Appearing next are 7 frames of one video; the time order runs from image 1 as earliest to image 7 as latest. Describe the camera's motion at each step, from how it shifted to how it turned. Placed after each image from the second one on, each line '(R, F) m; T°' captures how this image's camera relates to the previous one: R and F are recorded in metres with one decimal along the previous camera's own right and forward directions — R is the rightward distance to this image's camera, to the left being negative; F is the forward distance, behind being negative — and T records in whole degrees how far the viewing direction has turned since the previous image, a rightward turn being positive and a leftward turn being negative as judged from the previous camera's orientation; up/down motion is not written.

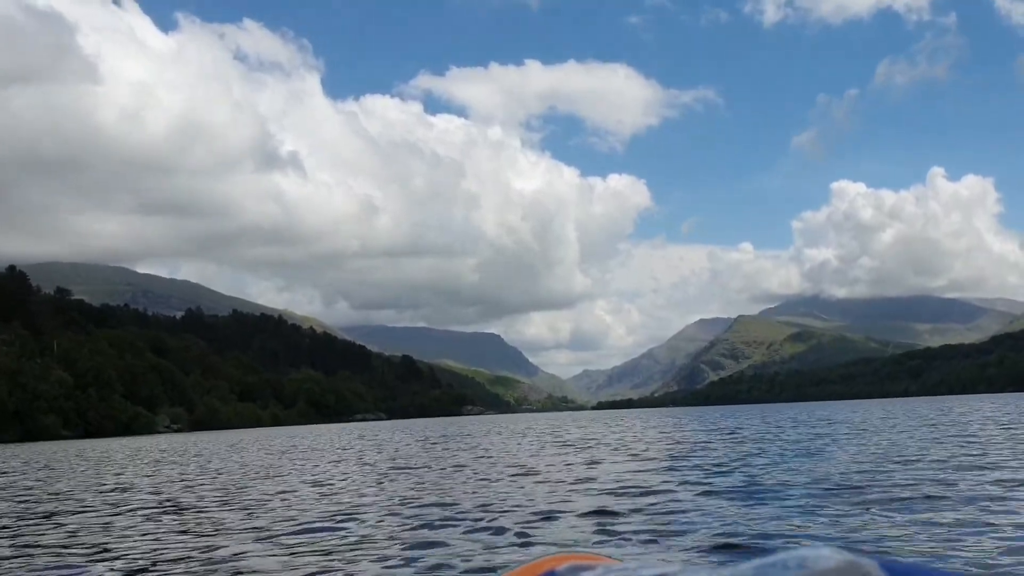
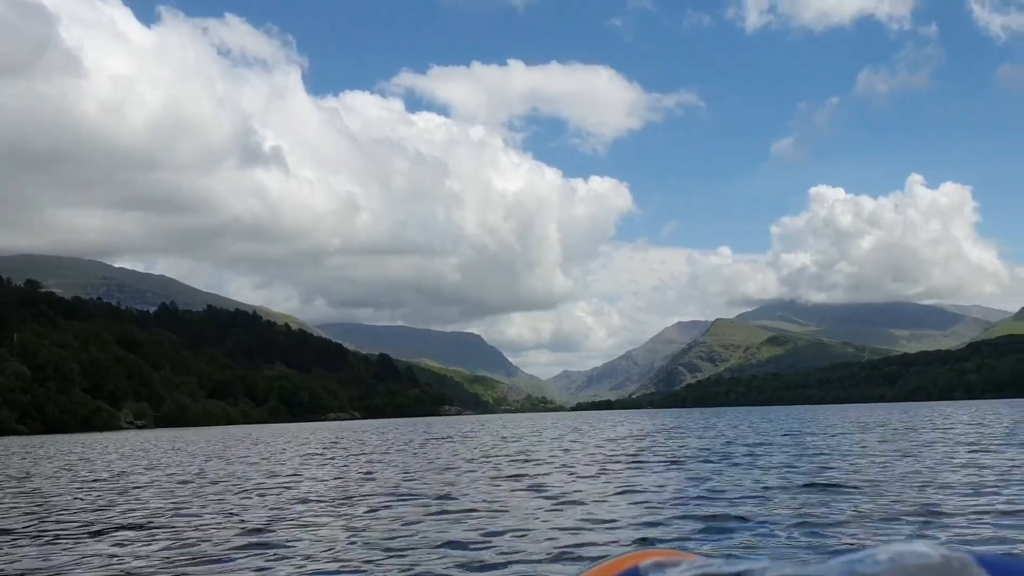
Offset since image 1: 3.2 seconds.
(-3.5, -0.2) m; +1°
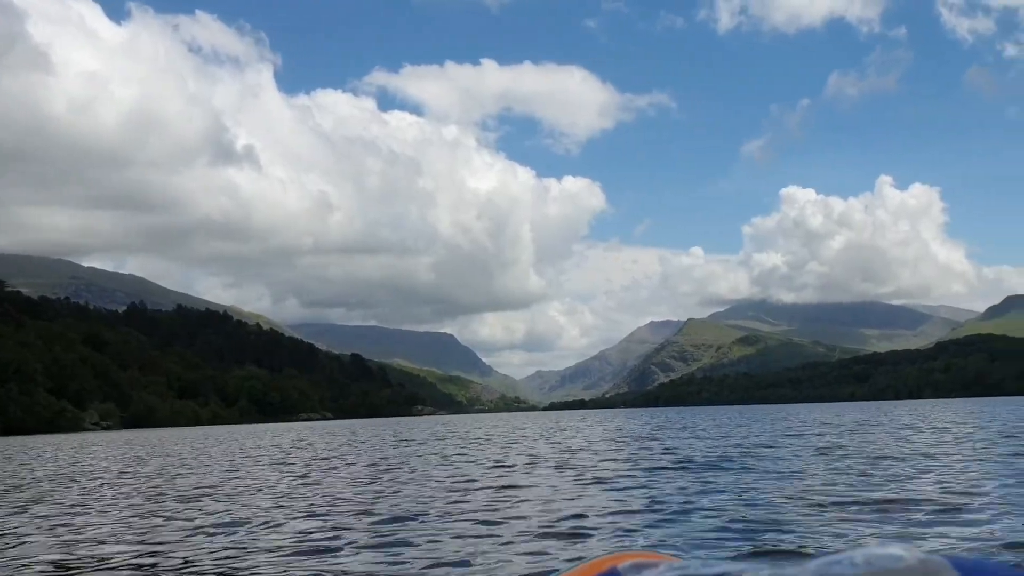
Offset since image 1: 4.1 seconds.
(+0.1, +1.6) m; +2°
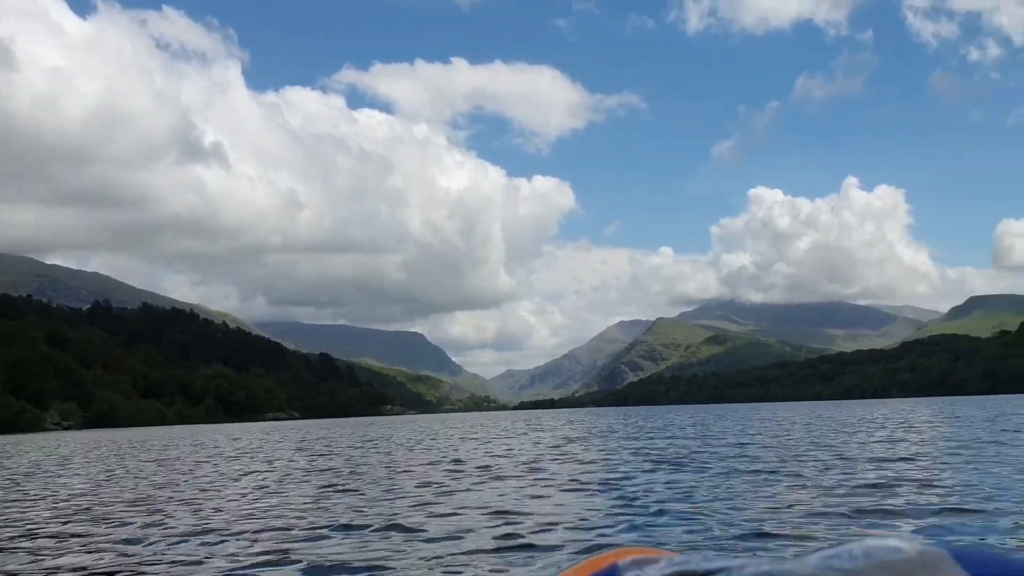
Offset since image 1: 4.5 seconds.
(-1.0, +0.3) m; +2°
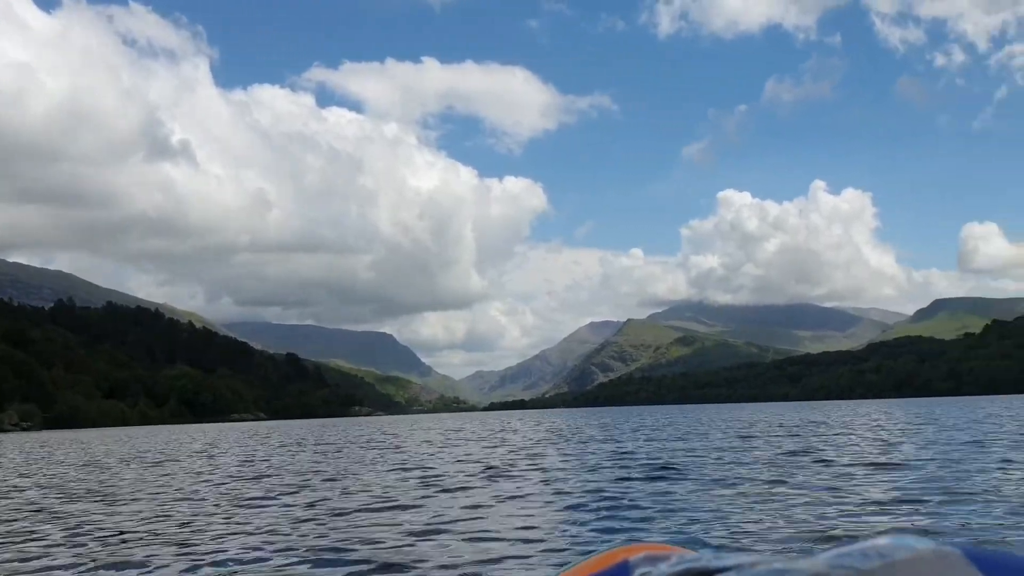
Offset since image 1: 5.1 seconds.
(-0.7, +0.7) m; +2°
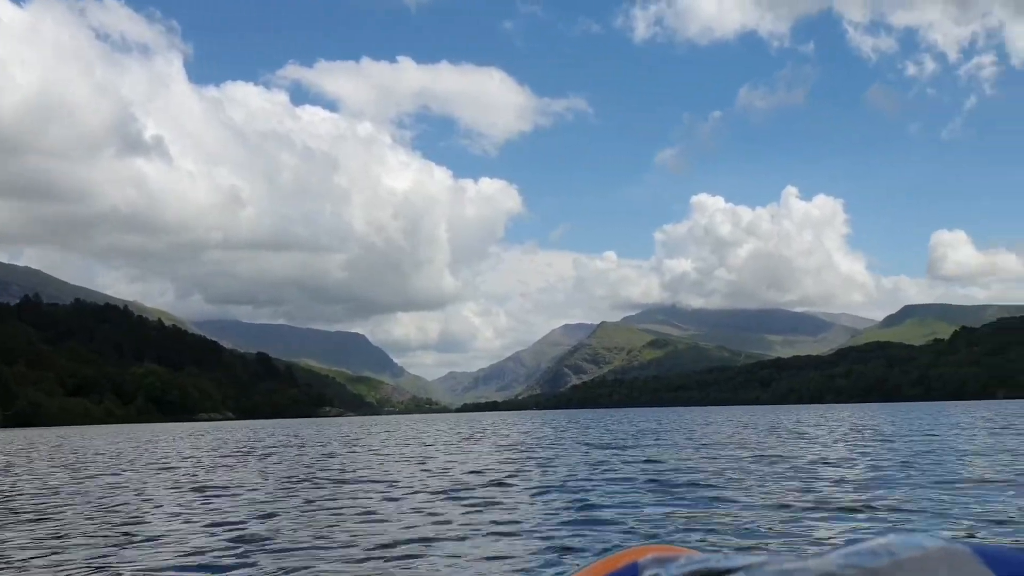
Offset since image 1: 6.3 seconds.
(-0.3, +0.8) m; +2°
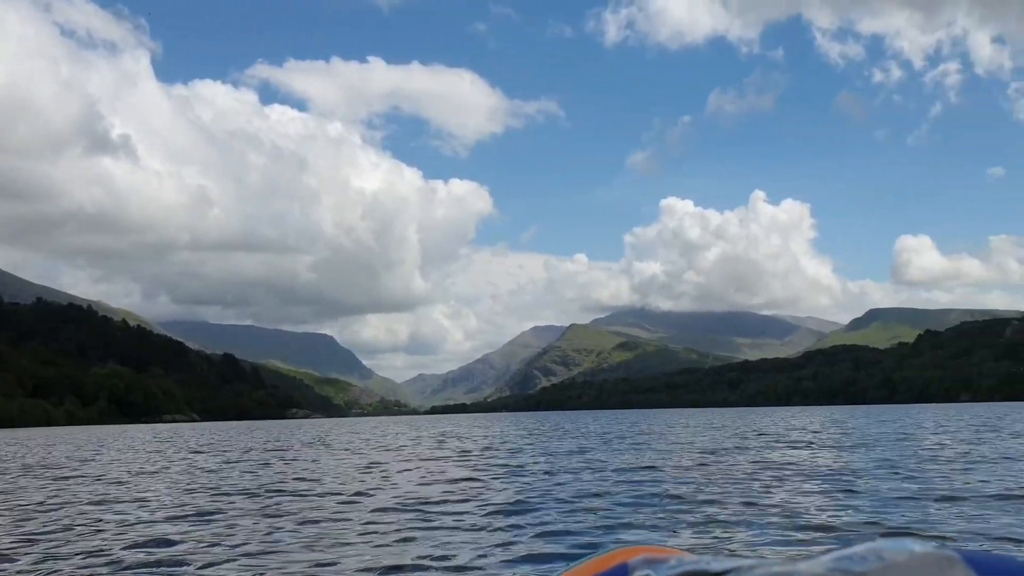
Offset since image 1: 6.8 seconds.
(-0.2, +0.5) m; +2°
